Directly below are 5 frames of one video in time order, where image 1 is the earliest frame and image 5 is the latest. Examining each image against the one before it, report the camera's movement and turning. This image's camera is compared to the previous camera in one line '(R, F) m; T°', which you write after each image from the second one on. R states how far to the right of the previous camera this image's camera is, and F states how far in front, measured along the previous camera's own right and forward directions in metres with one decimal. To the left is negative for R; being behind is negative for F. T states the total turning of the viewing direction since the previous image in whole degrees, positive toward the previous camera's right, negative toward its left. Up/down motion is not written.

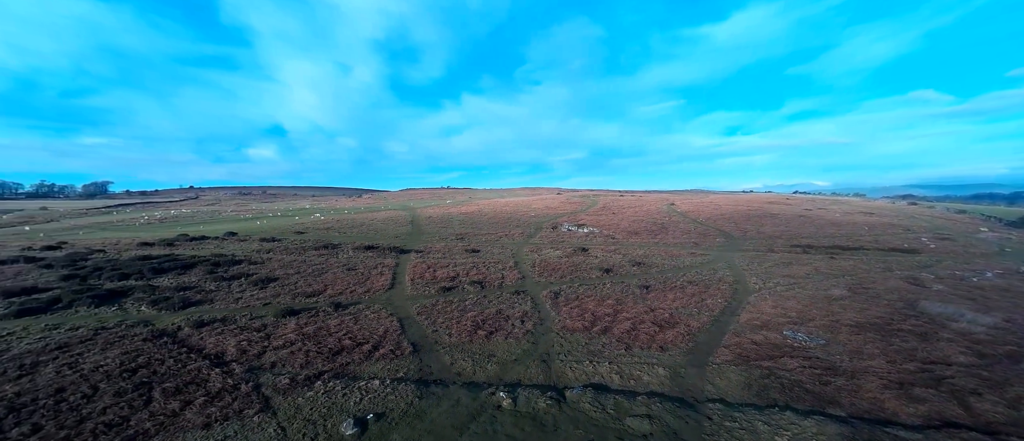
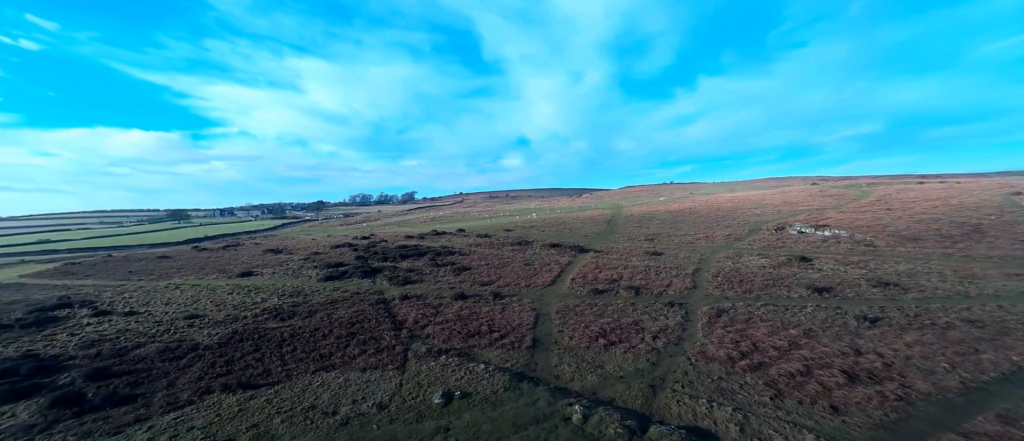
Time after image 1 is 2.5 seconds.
(+3.1, +1.3) m; -31°
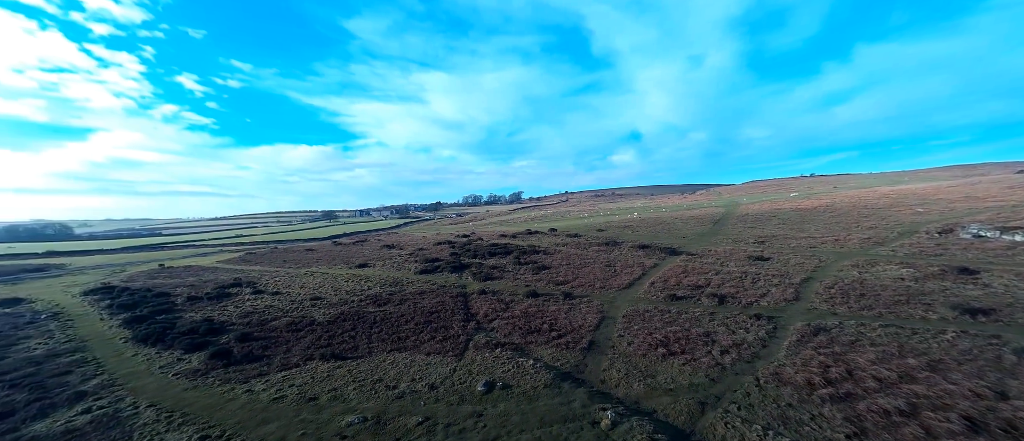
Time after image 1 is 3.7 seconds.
(+1.7, -0.2) m; -15°
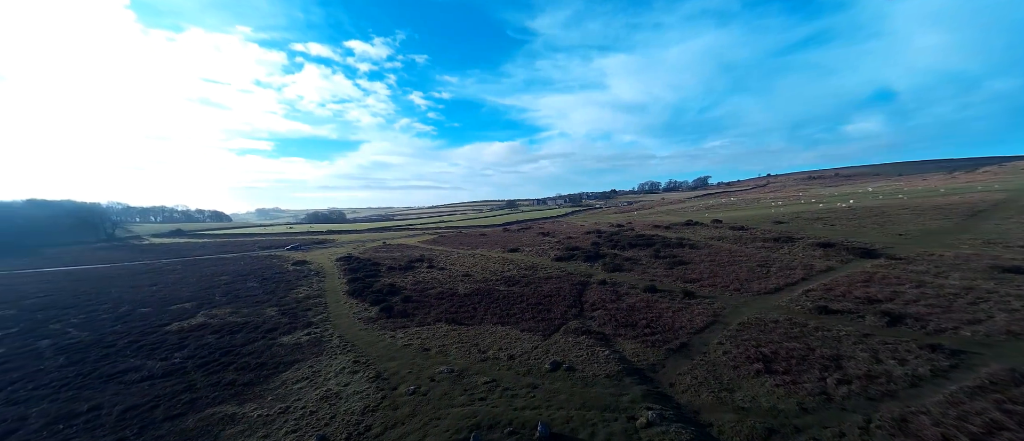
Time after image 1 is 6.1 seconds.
(+2.9, -0.7) m; -24°
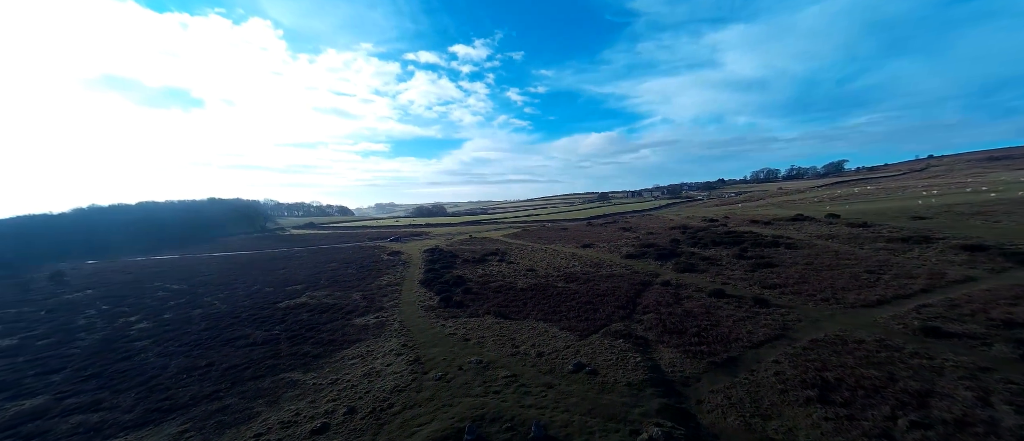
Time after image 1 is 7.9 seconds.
(+2.0, -0.1) m; -13°
